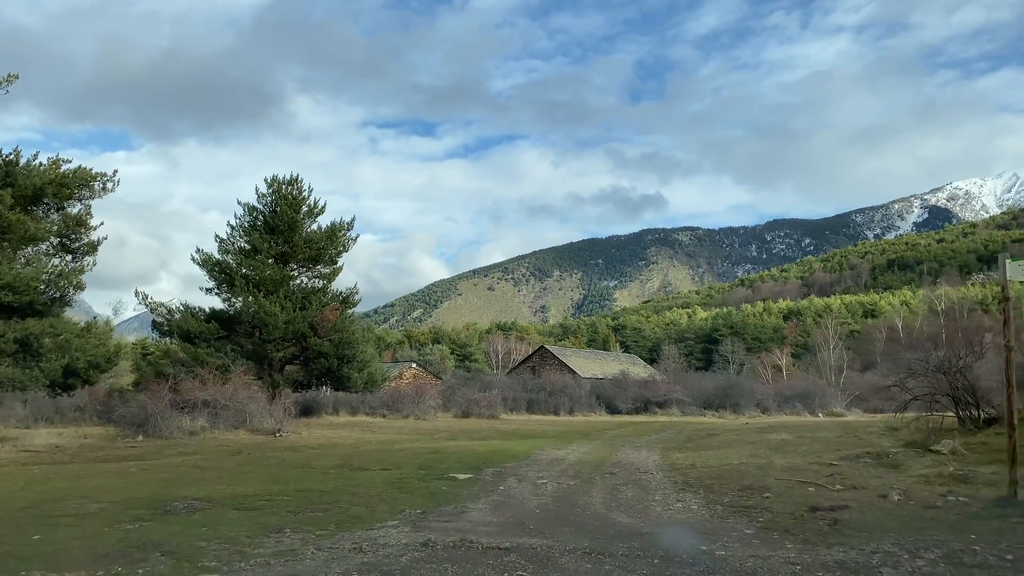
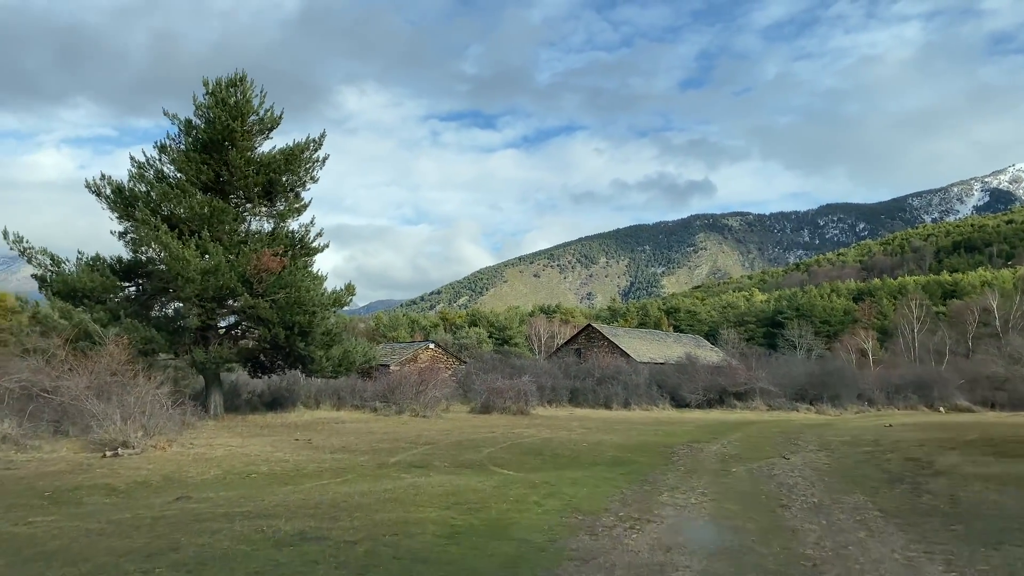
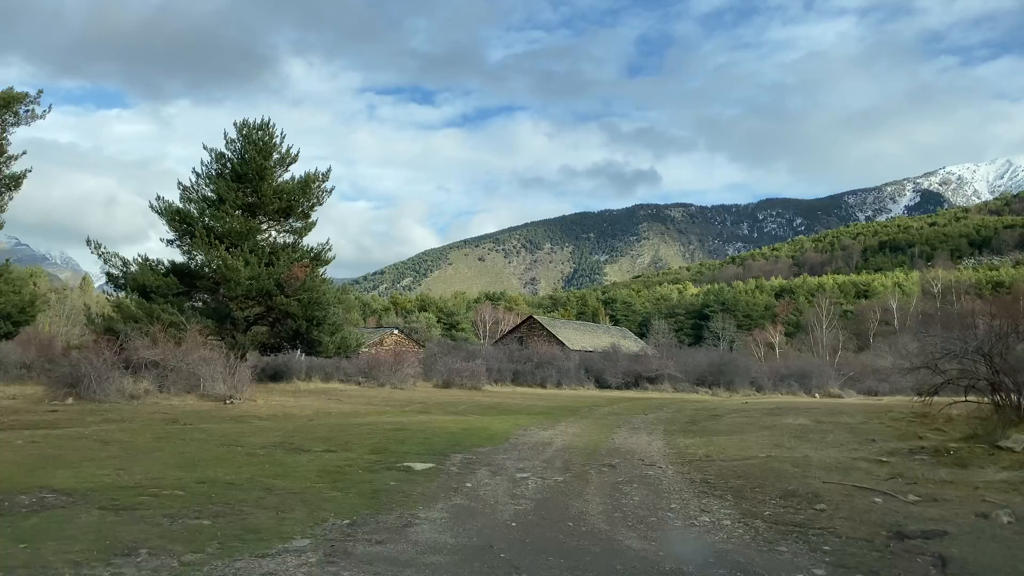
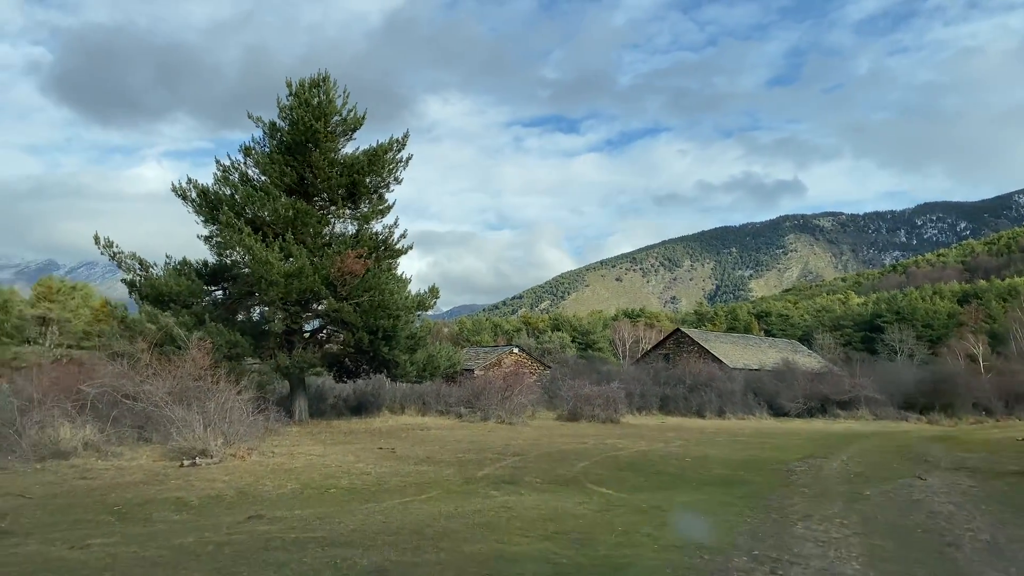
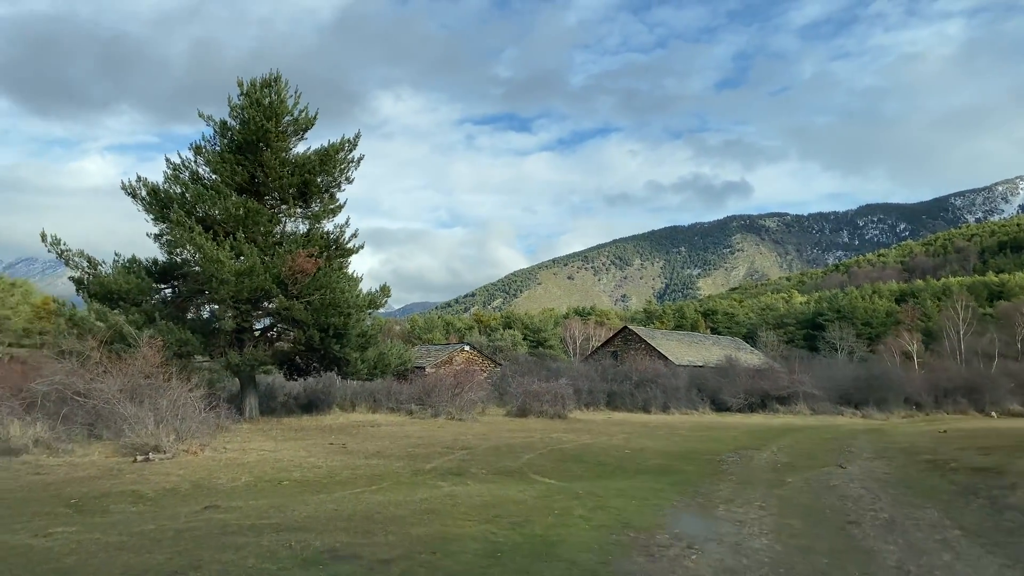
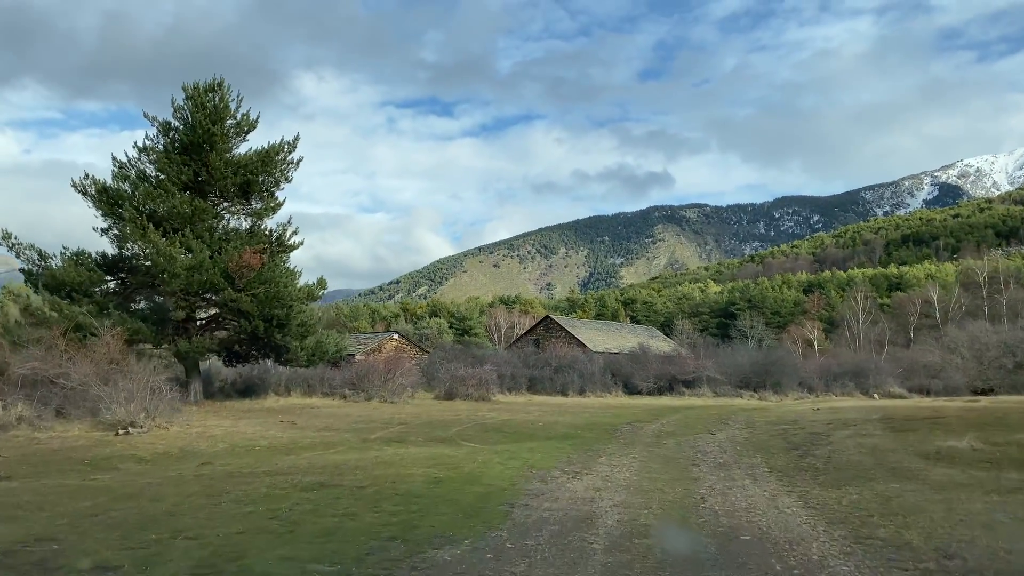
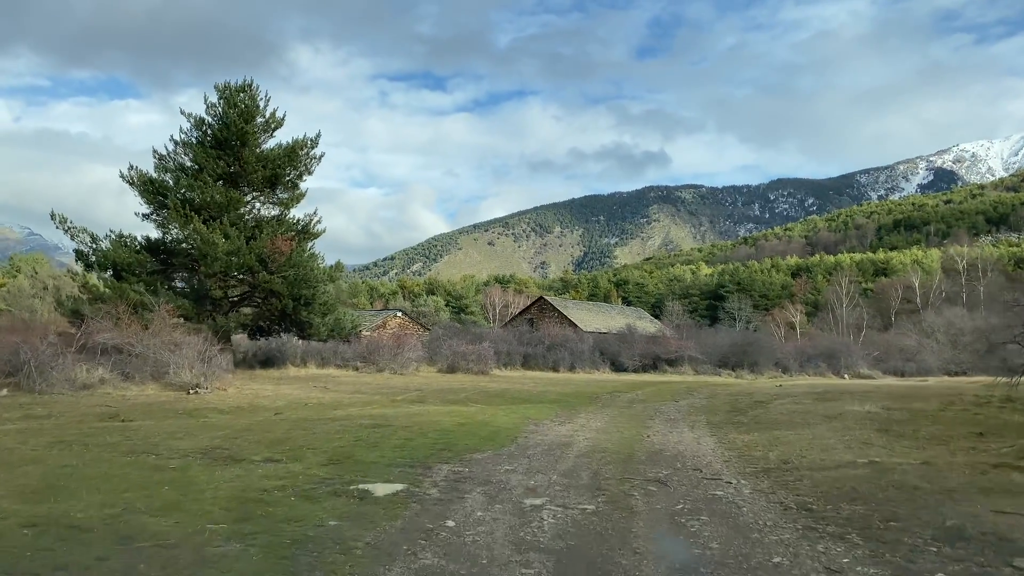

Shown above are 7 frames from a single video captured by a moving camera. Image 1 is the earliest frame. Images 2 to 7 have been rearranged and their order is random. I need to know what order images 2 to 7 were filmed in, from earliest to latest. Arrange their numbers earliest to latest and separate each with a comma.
3, 7, 6, 2, 5, 4
